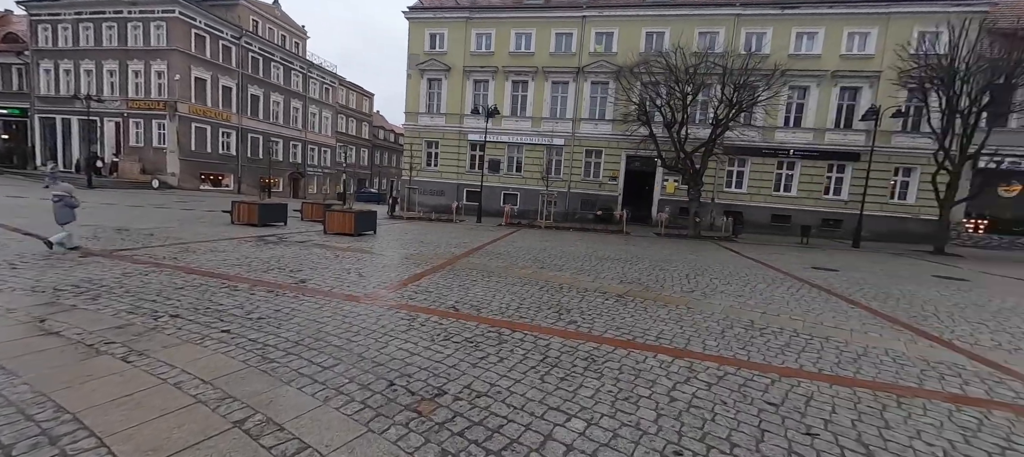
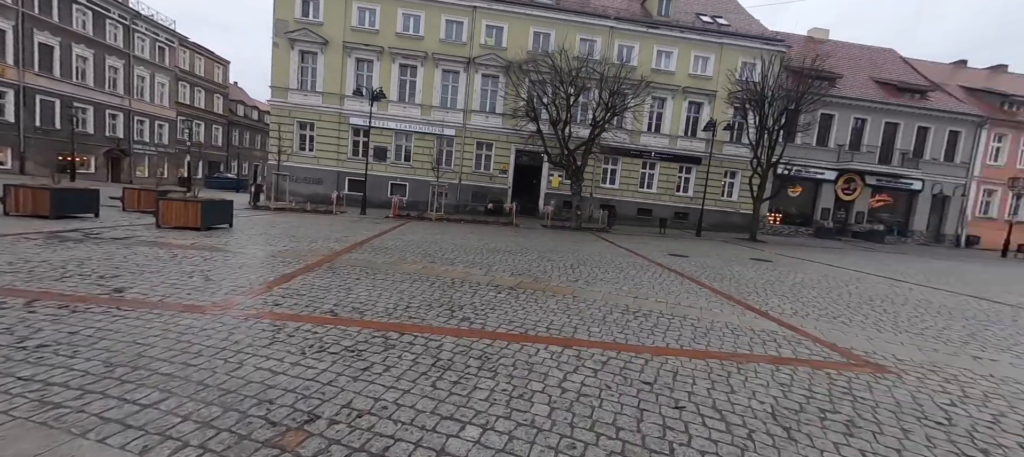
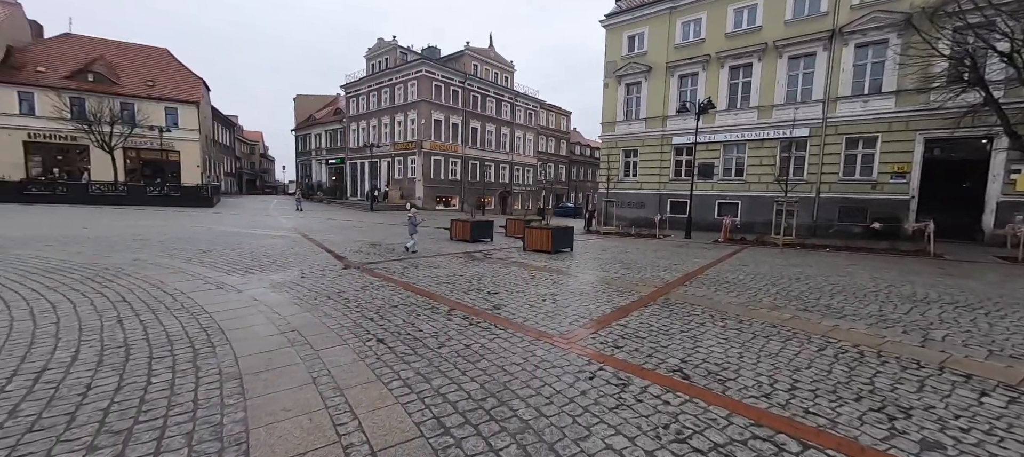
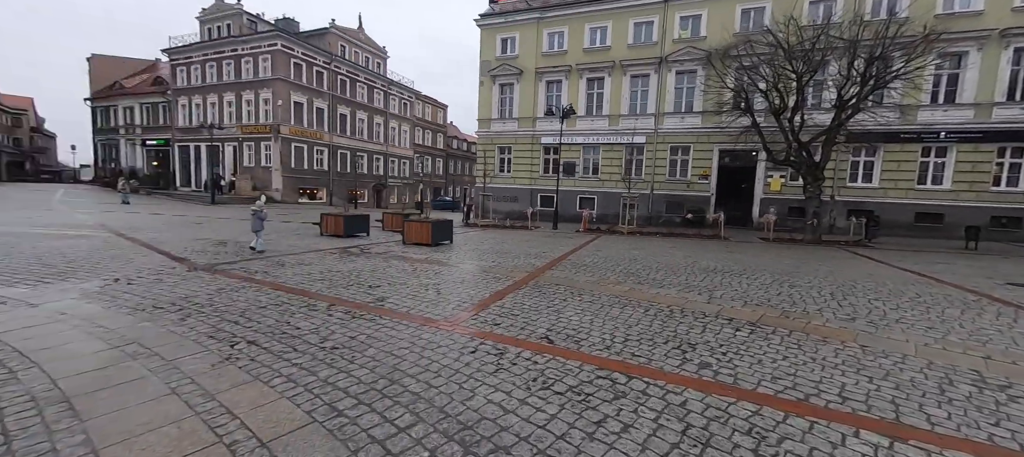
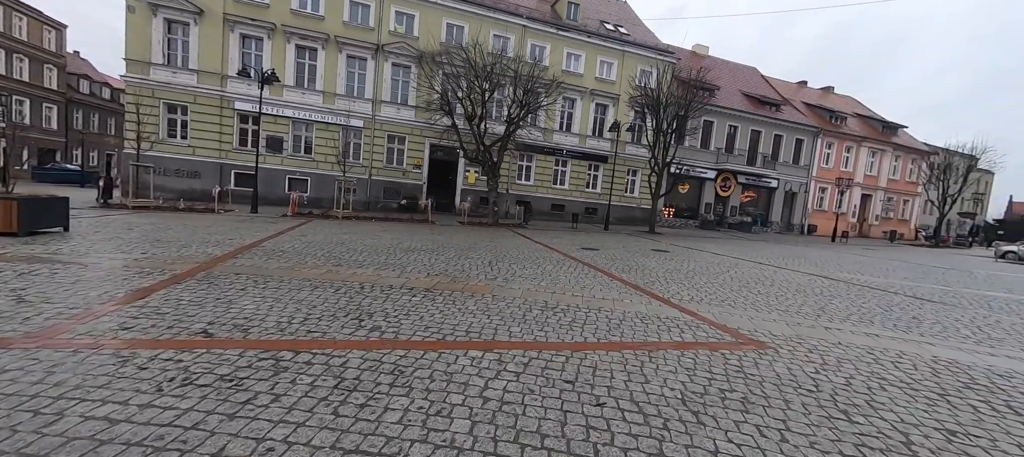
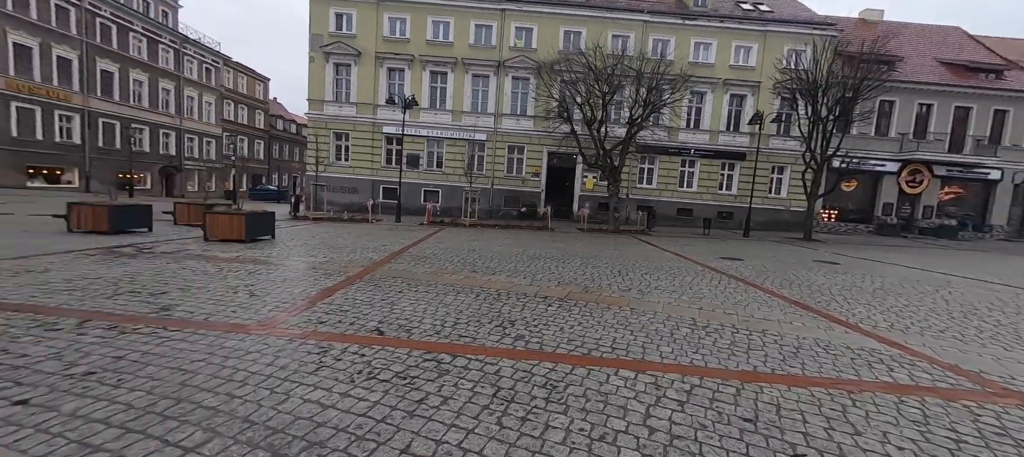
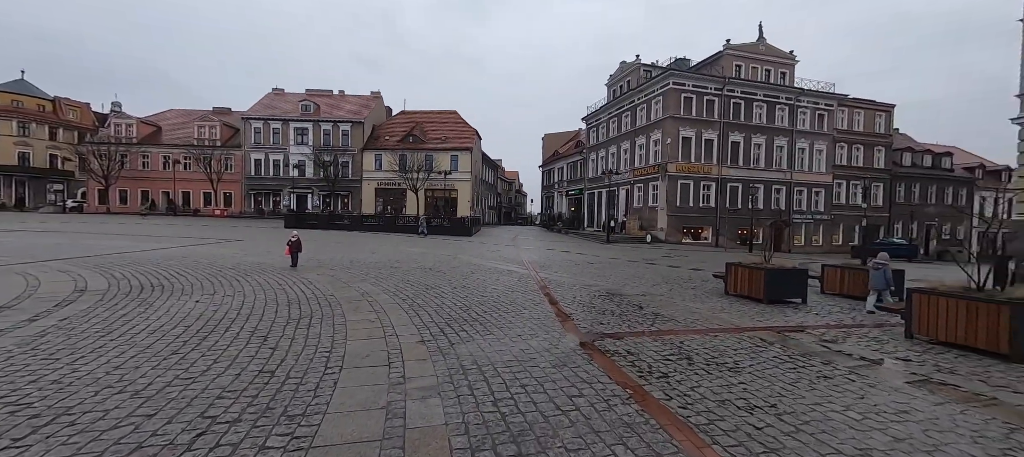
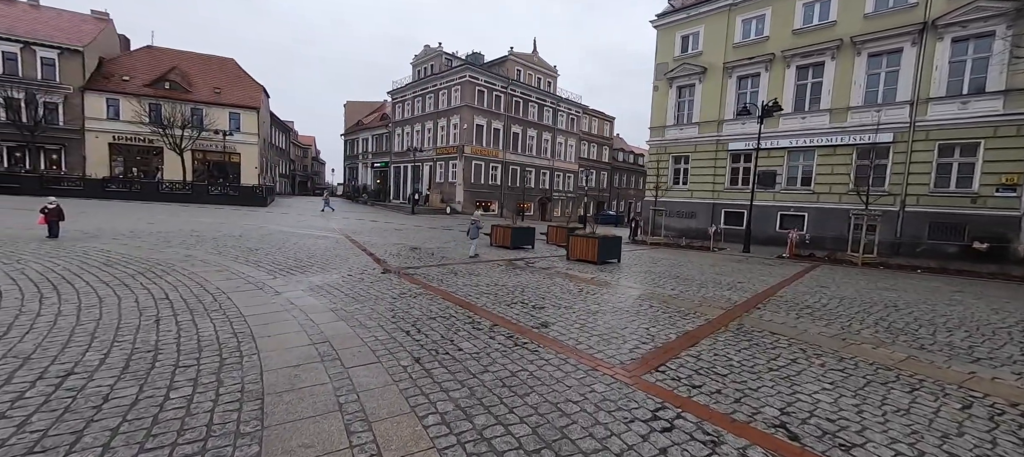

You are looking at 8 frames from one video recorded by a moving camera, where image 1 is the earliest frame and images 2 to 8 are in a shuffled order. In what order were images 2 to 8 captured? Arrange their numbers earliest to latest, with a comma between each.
2, 5, 6, 4, 3, 8, 7
